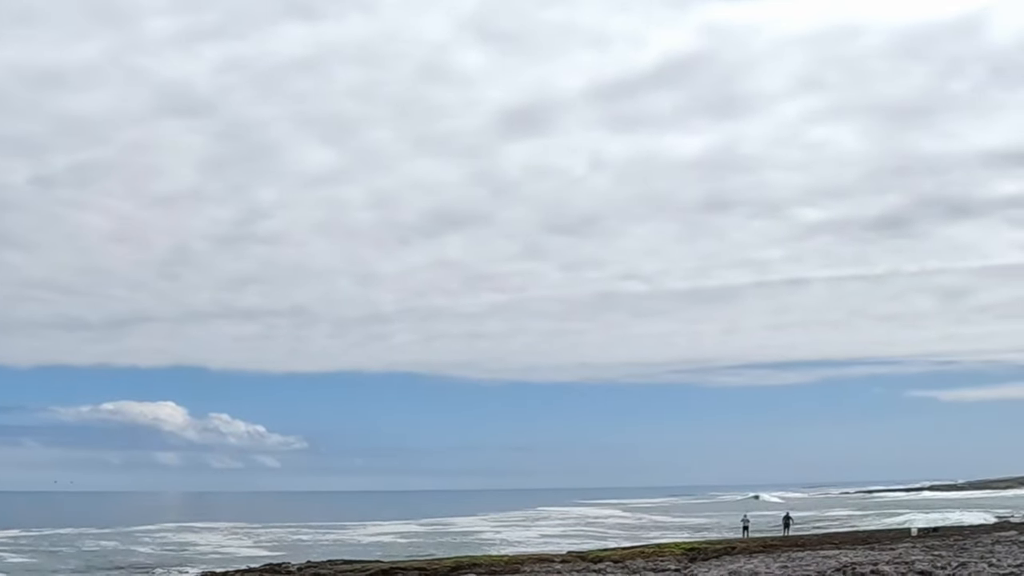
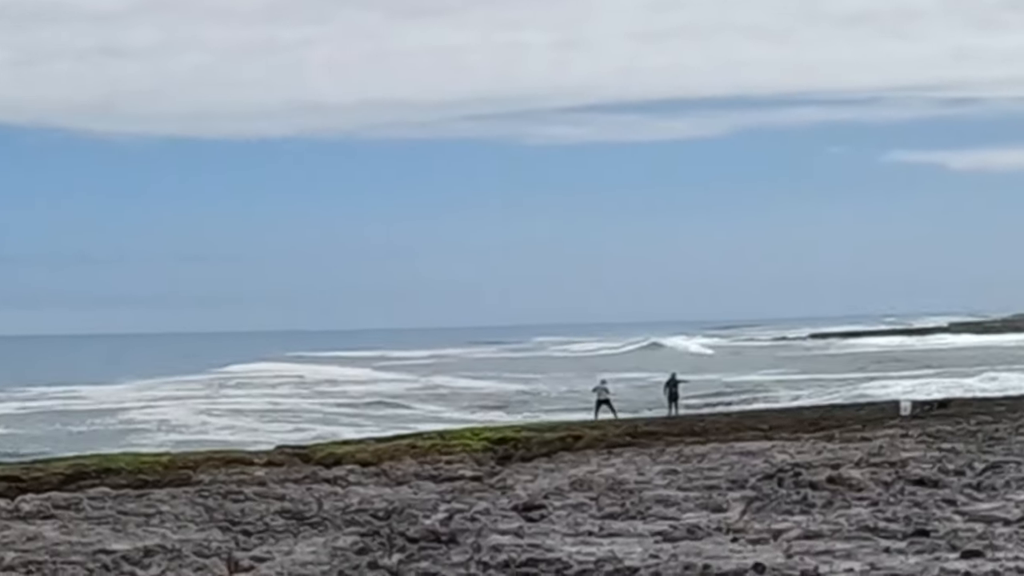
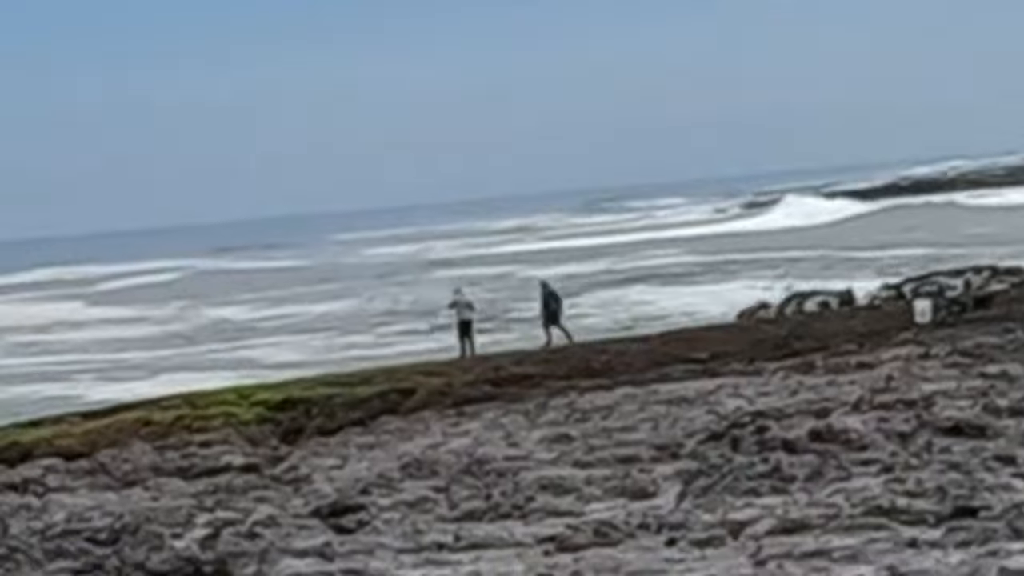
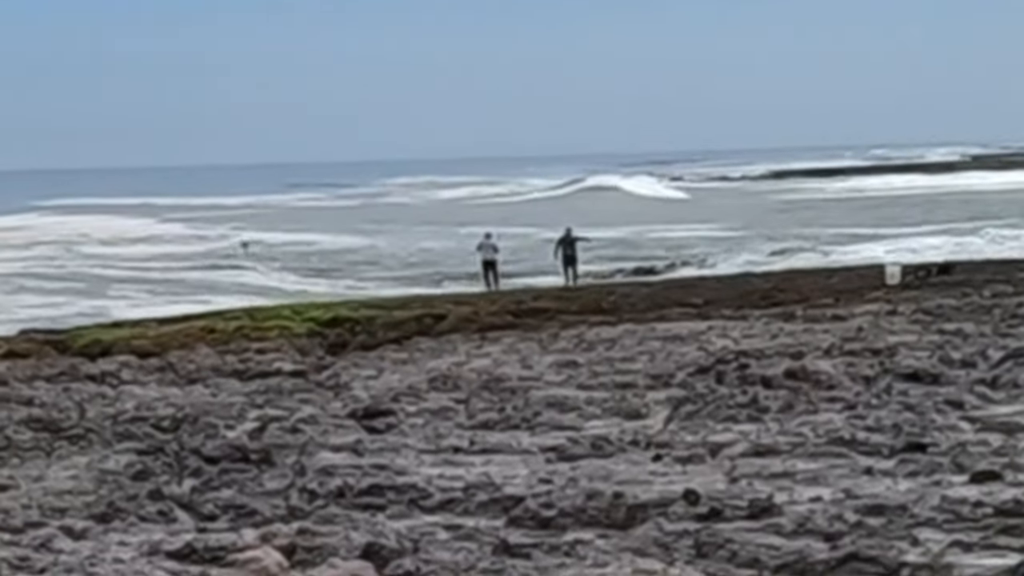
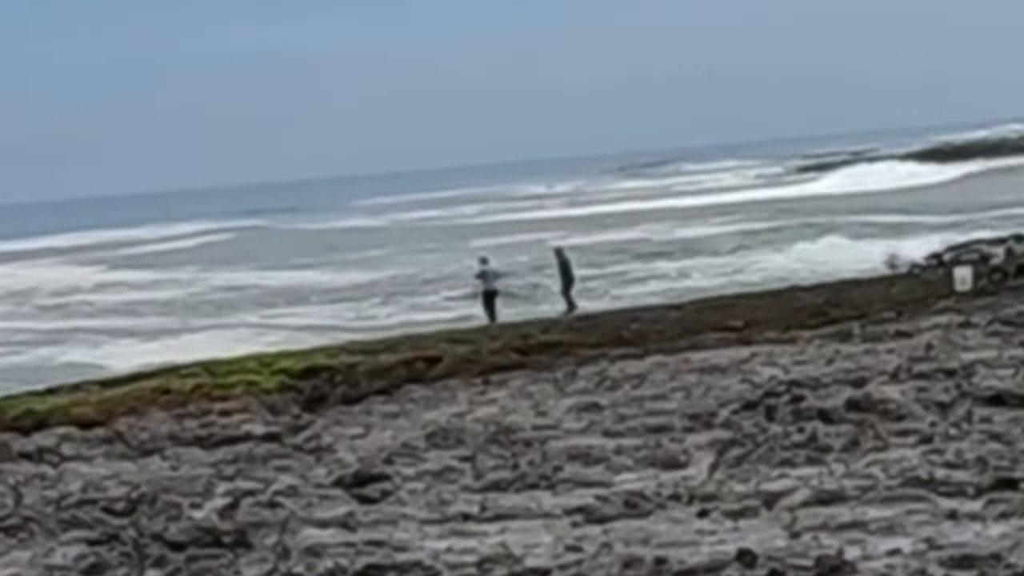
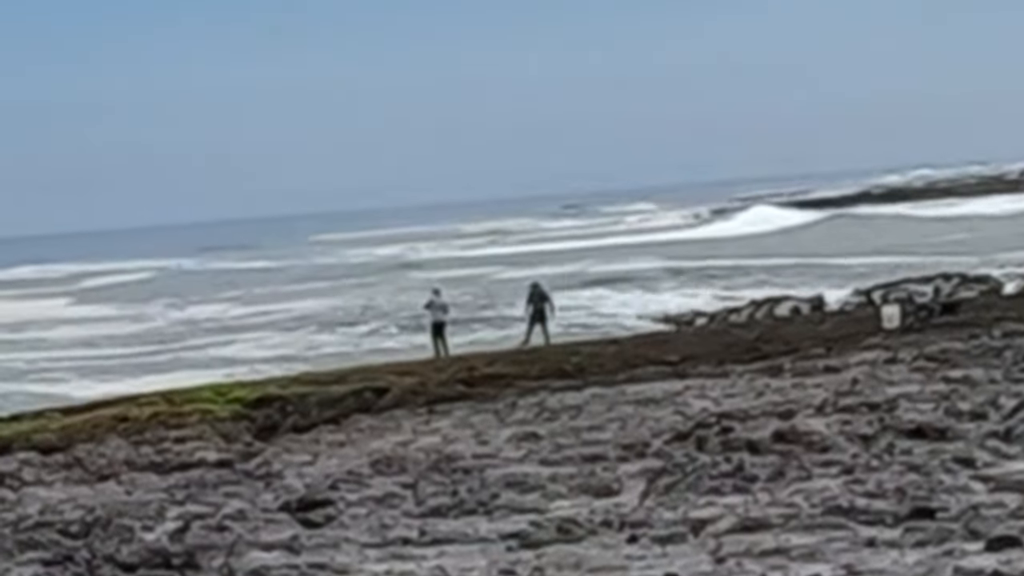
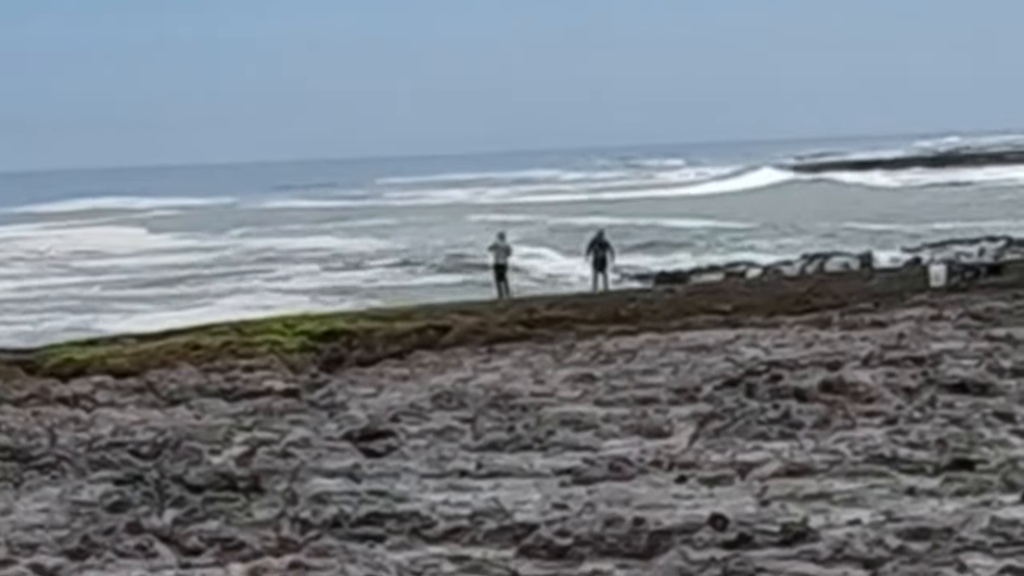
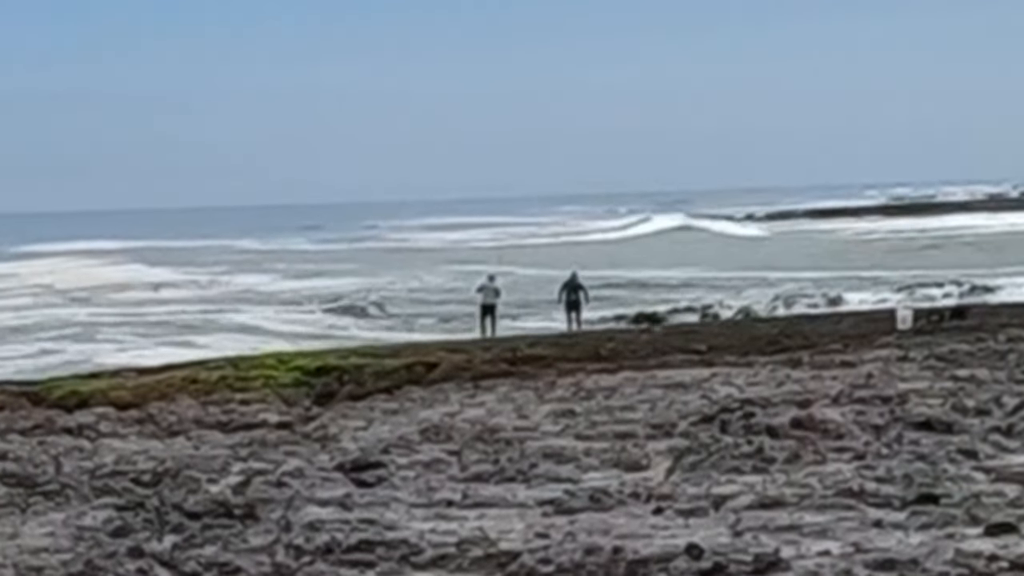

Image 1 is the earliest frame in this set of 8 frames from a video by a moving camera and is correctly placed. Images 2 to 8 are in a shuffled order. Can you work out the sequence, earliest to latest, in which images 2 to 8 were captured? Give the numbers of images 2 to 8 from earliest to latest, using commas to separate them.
2, 4, 8, 7, 6, 3, 5
